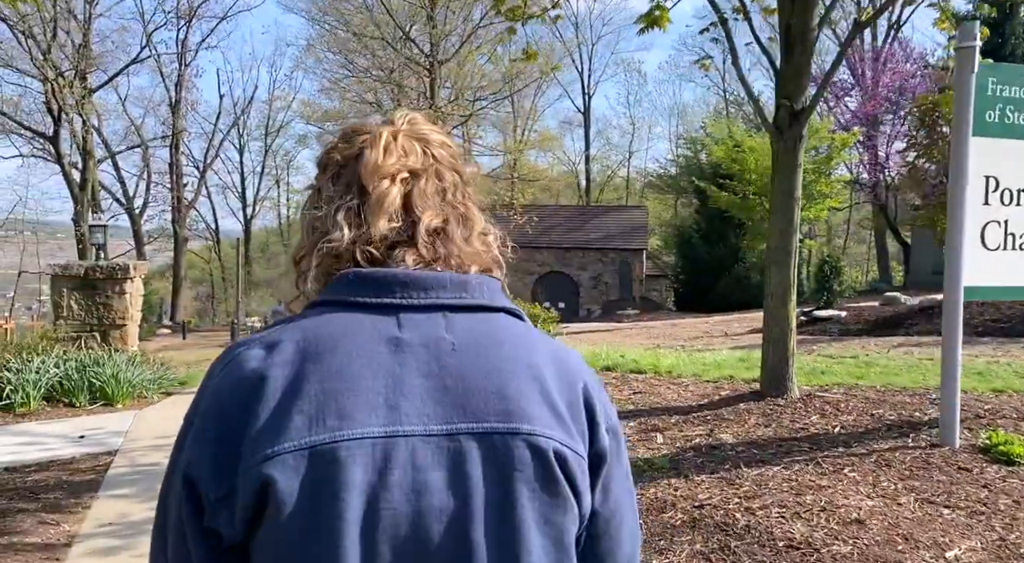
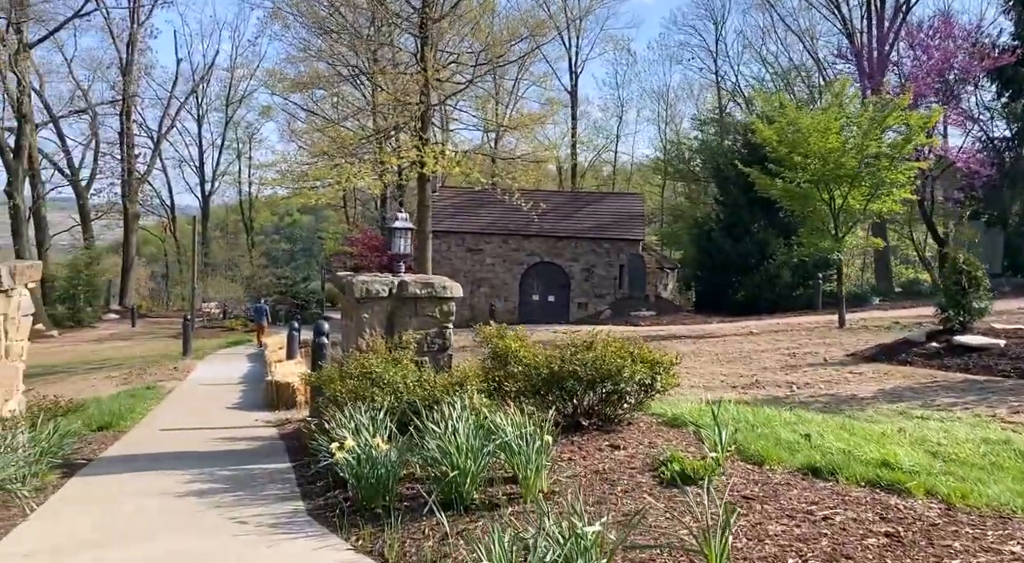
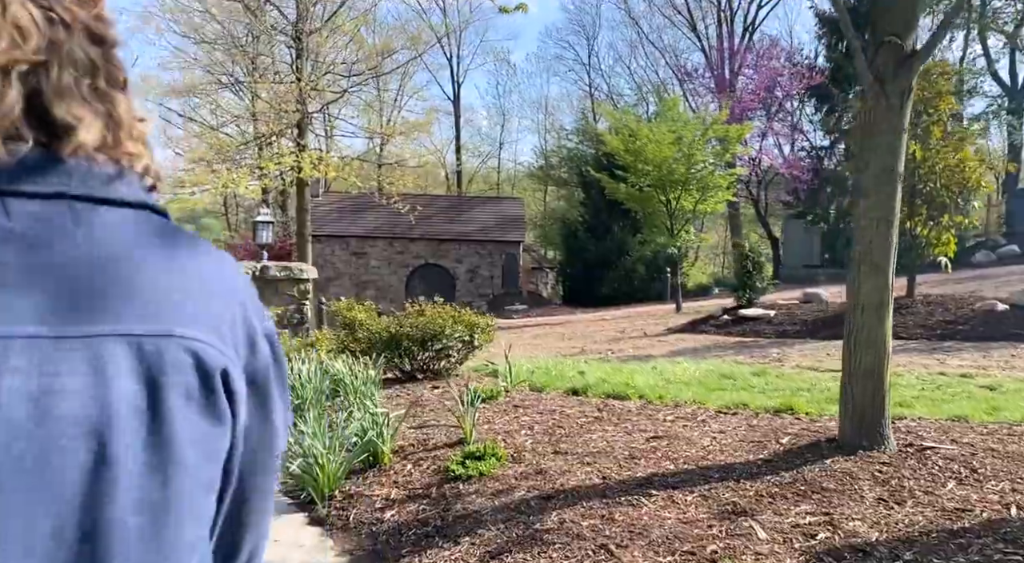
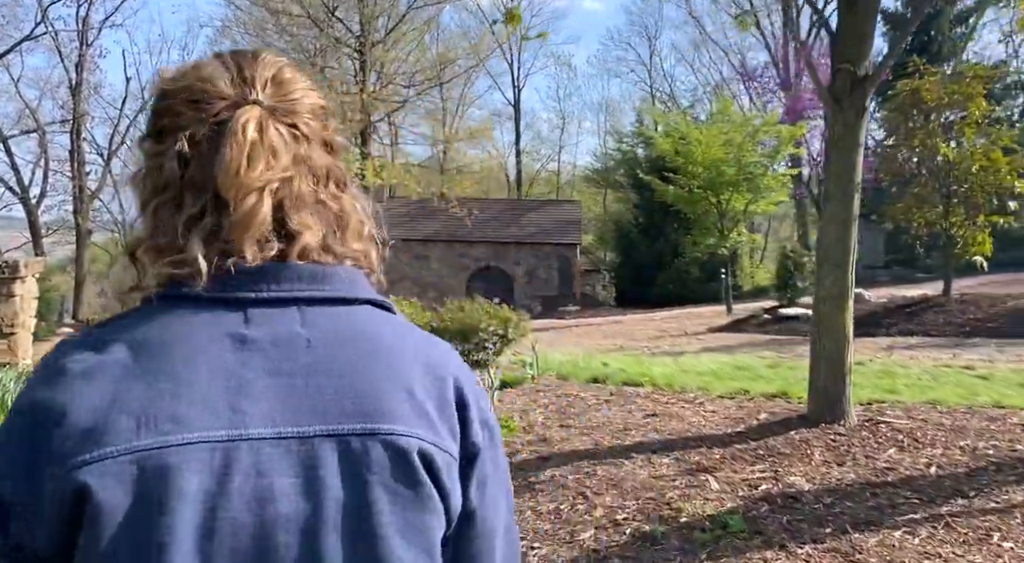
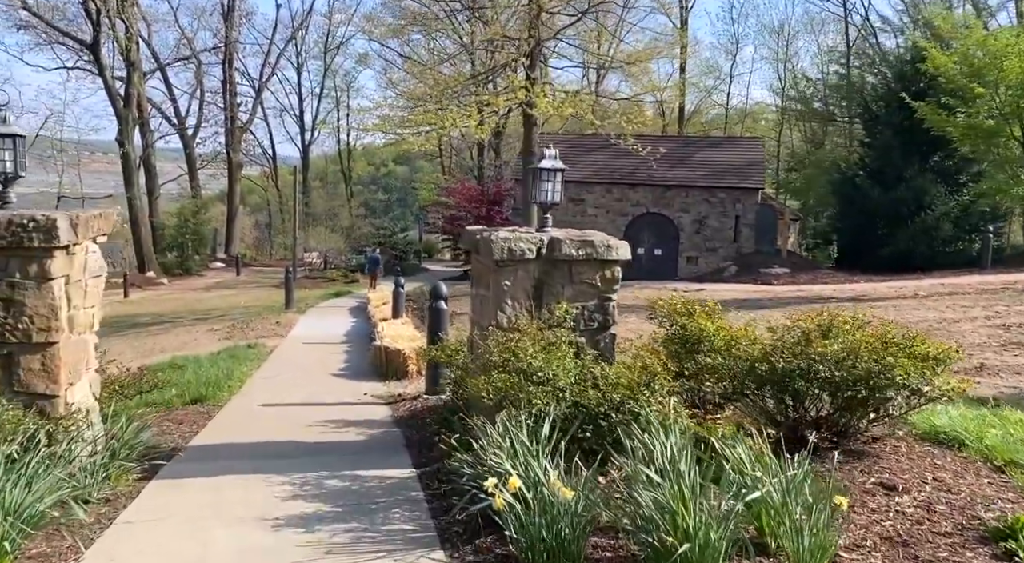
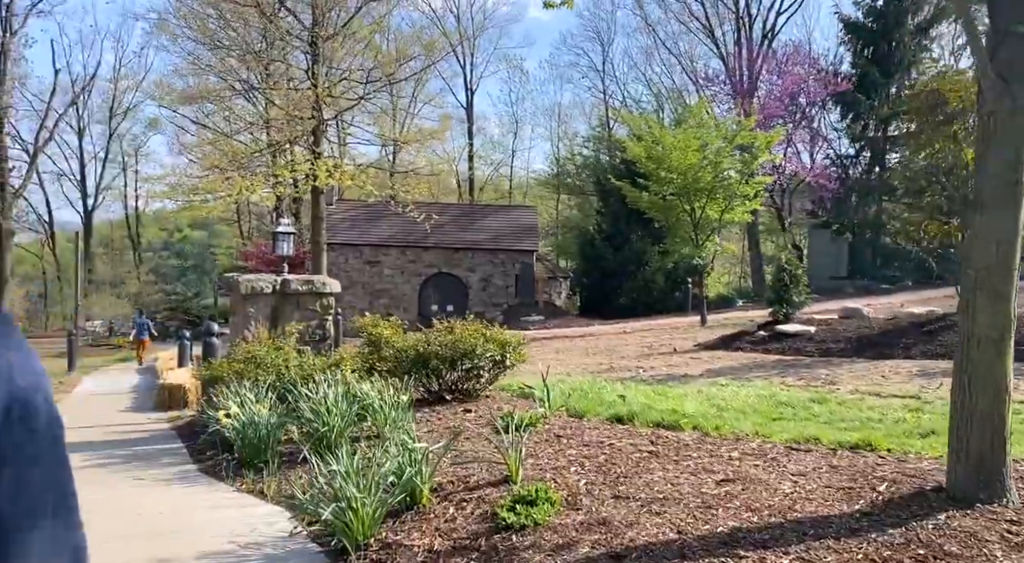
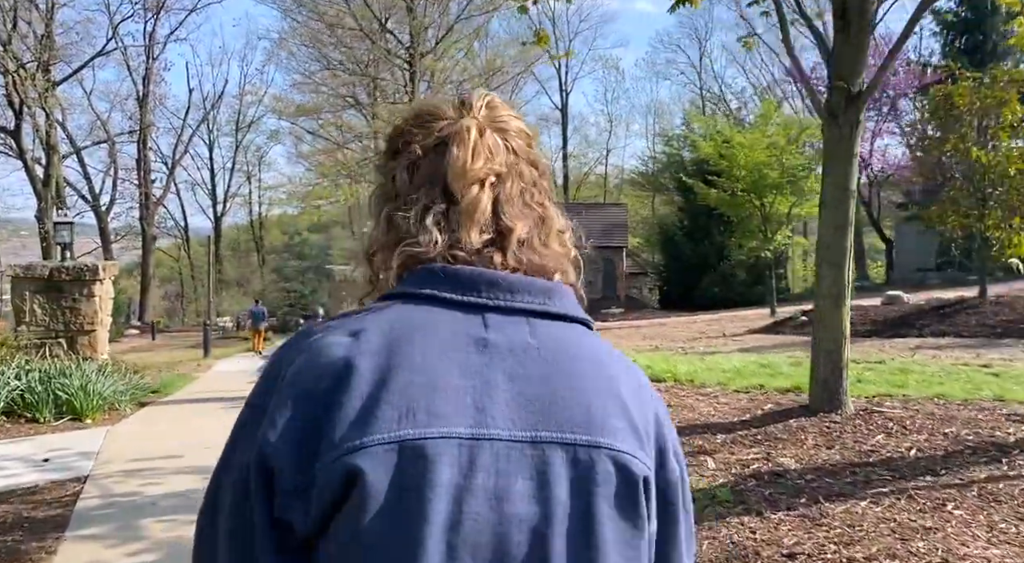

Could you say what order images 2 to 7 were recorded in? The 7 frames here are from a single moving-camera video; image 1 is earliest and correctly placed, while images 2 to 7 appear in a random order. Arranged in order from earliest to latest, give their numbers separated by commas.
7, 4, 3, 6, 2, 5
